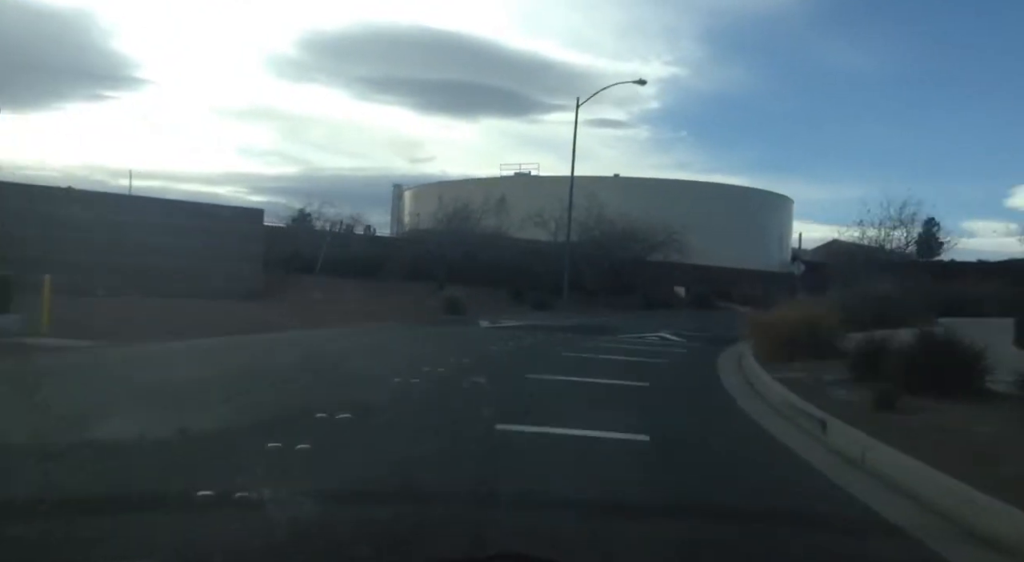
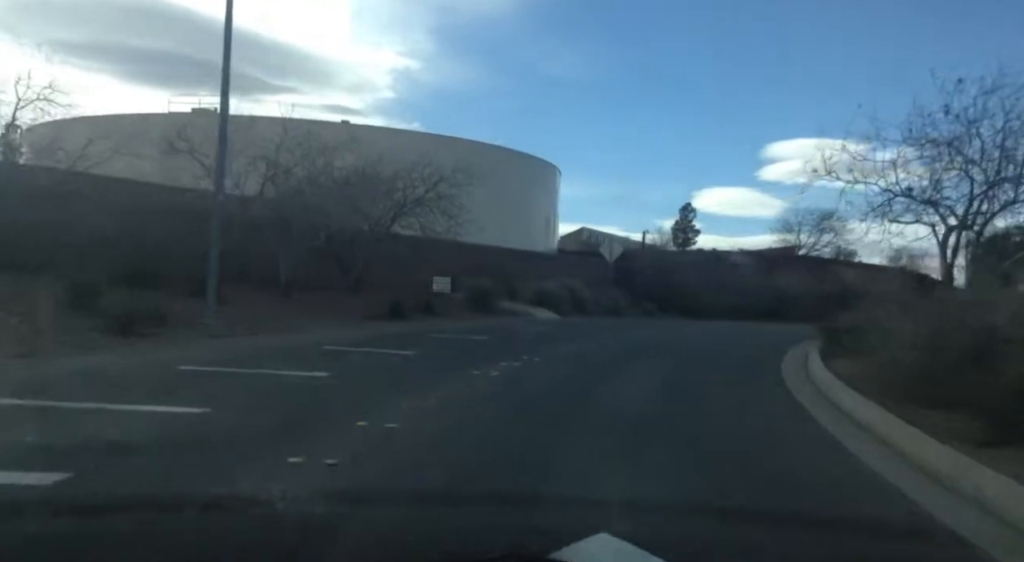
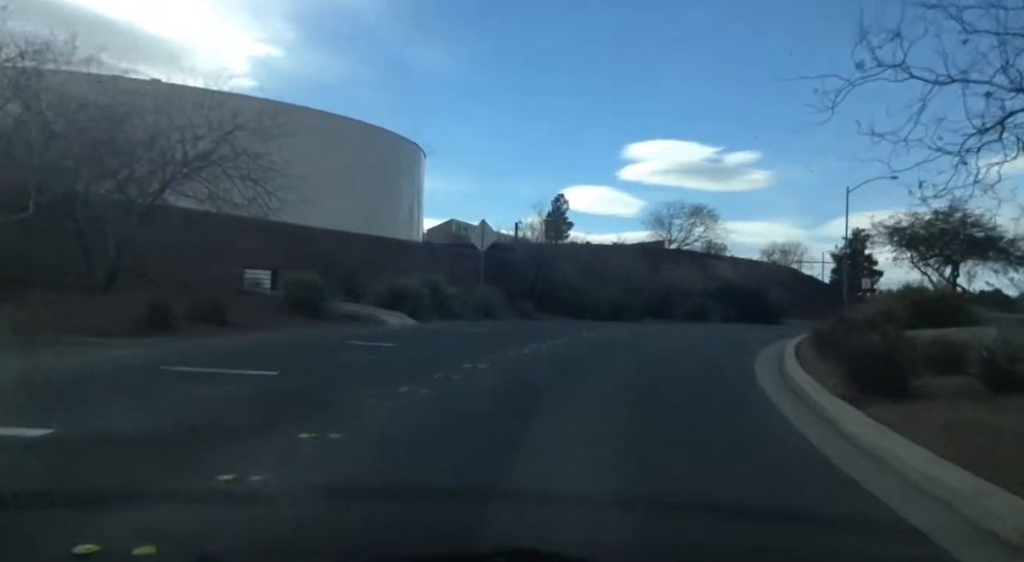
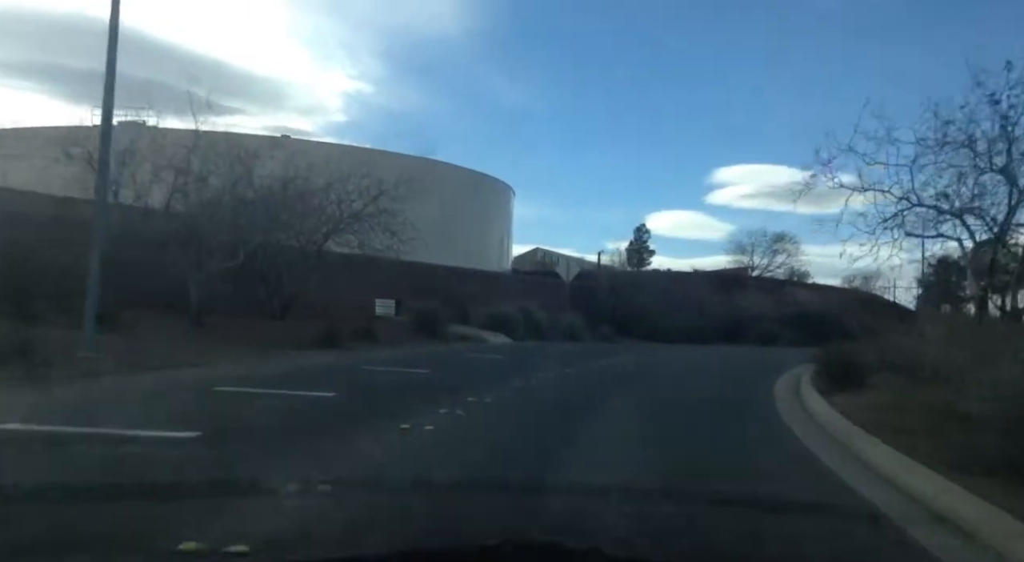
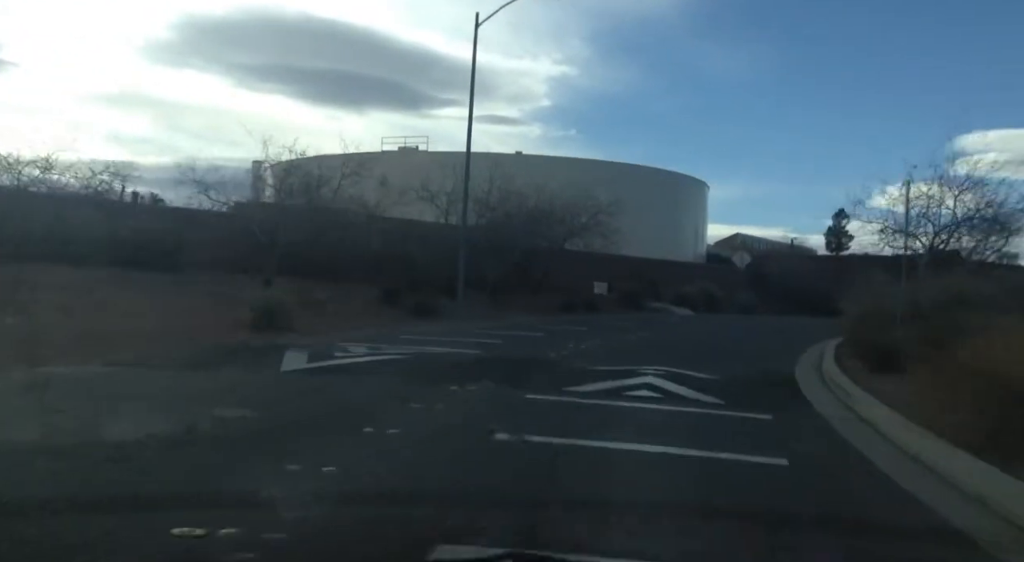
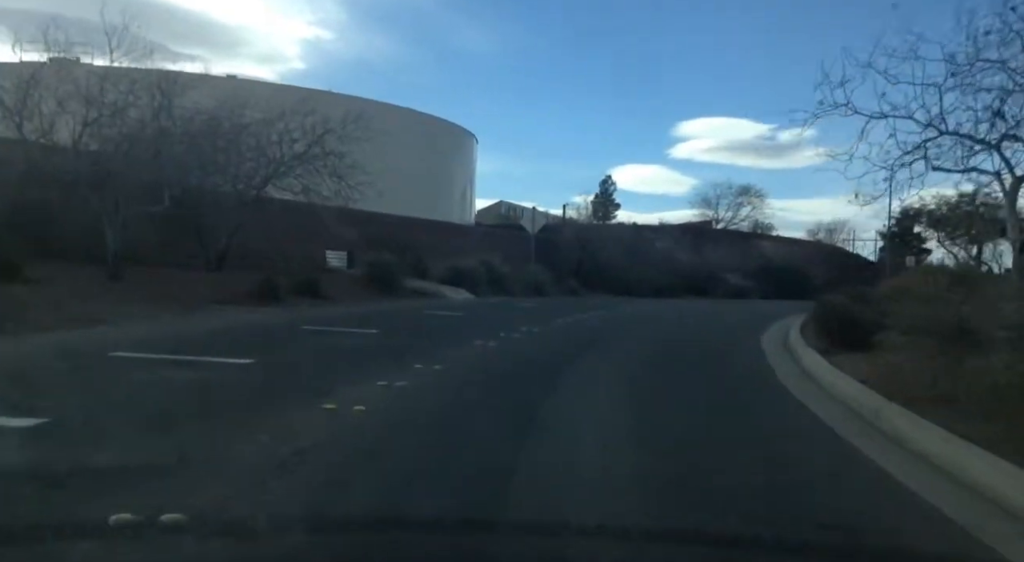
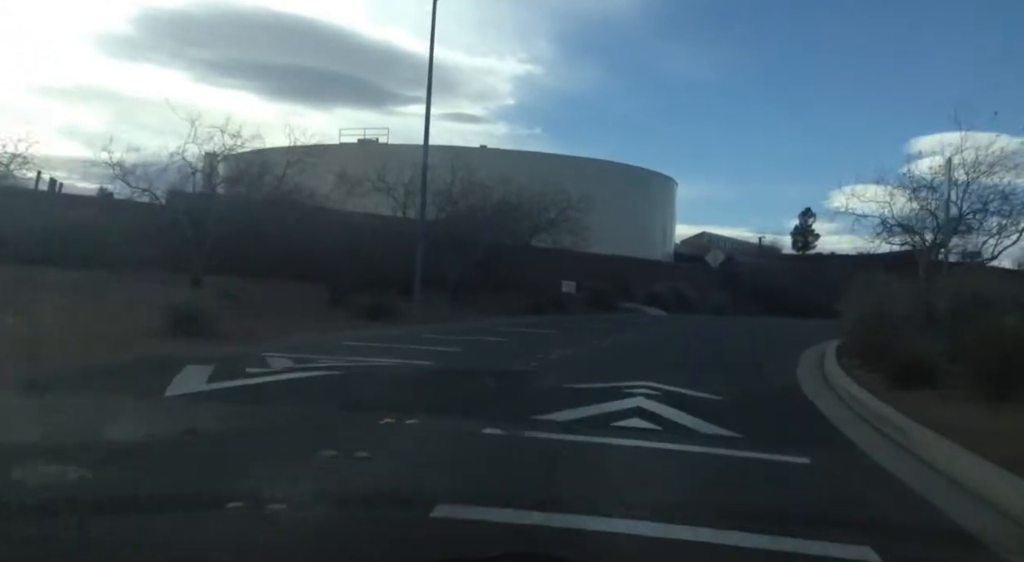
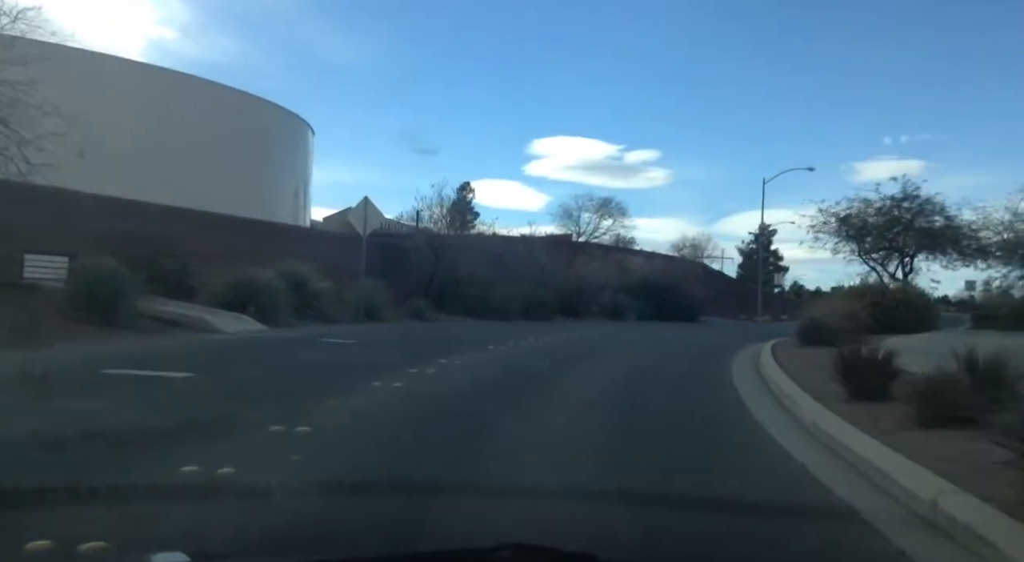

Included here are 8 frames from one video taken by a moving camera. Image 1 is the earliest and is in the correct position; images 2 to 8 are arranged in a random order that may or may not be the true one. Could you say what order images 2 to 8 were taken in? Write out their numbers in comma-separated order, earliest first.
5, 7, 2, 4, 6, 3, 8
